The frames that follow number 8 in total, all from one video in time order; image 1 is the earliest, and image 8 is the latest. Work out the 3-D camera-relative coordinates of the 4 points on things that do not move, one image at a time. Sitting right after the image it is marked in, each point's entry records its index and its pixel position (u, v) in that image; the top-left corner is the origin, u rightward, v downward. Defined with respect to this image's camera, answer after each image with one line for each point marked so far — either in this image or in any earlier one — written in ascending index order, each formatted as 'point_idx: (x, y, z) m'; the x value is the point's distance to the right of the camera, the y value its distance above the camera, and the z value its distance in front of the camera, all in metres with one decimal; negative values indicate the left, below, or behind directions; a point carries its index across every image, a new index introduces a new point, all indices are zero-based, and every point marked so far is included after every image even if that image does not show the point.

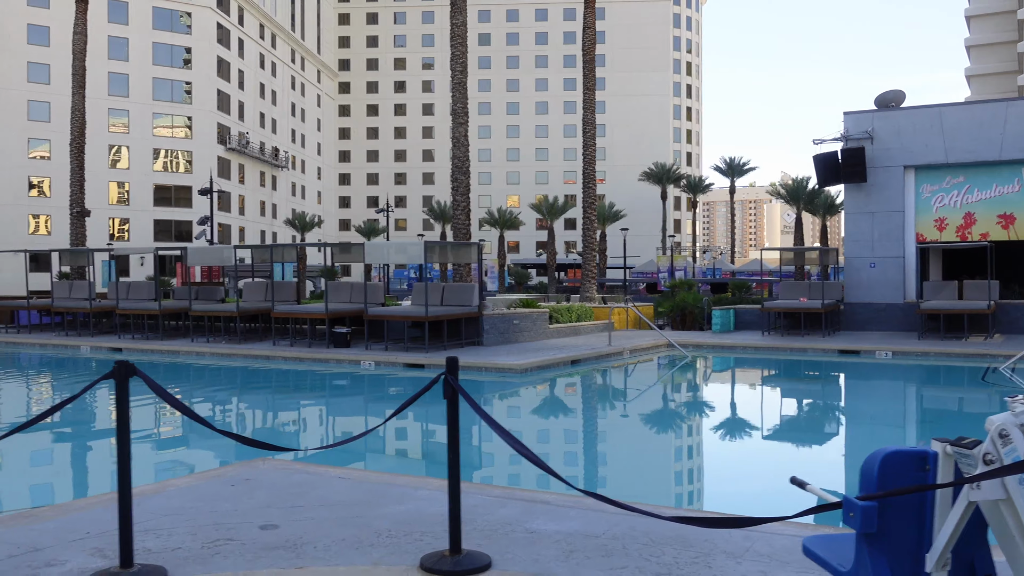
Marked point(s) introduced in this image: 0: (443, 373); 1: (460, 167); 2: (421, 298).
0: (-0.4, -0.5, +4.4) m
1: (-1.2, +2.8, +18.1) m
2: (-1.8, -0.2, +16.6) m
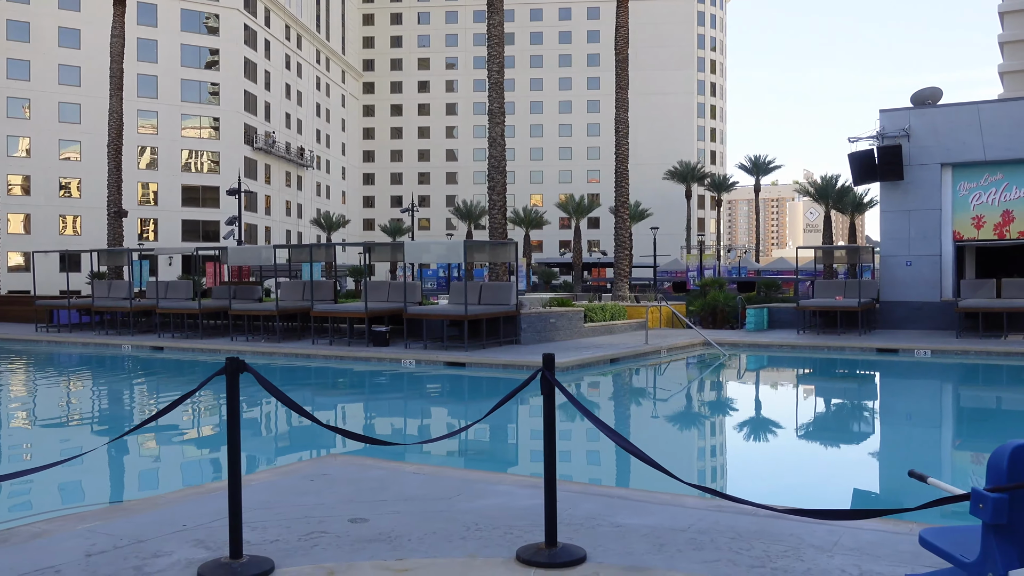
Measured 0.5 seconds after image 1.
0: (+0.2, -0.5, +4.5) m
1: (-0.3, +2.8, +18.2) m
2: (-1.0, -0.2, +16.7) m
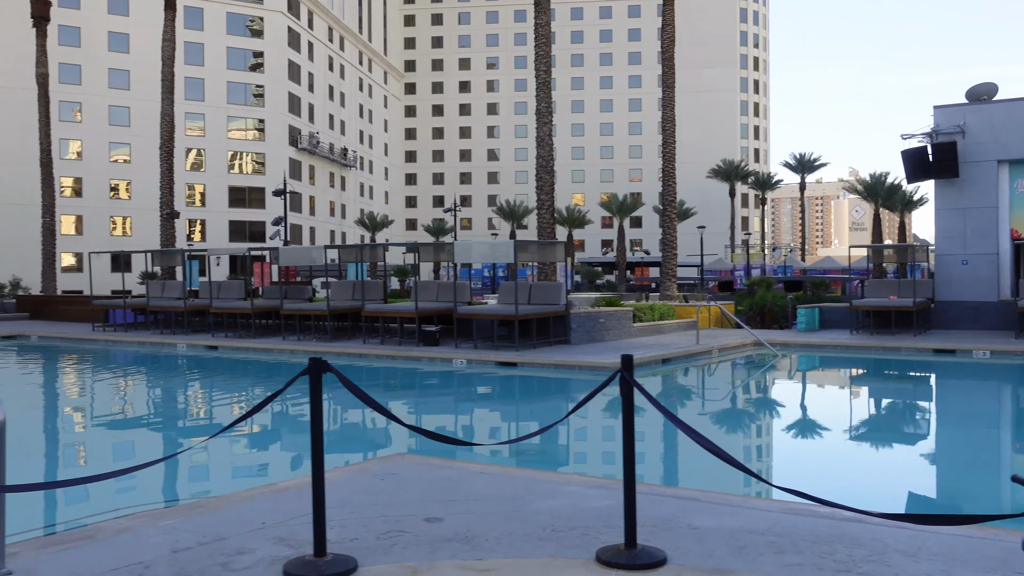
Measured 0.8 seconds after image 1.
0: (+0.6, -0.5, +4.4) m
1: (+0.8, +2.8, +18.2) m
2: (0.0, -0.2, +16.7) m
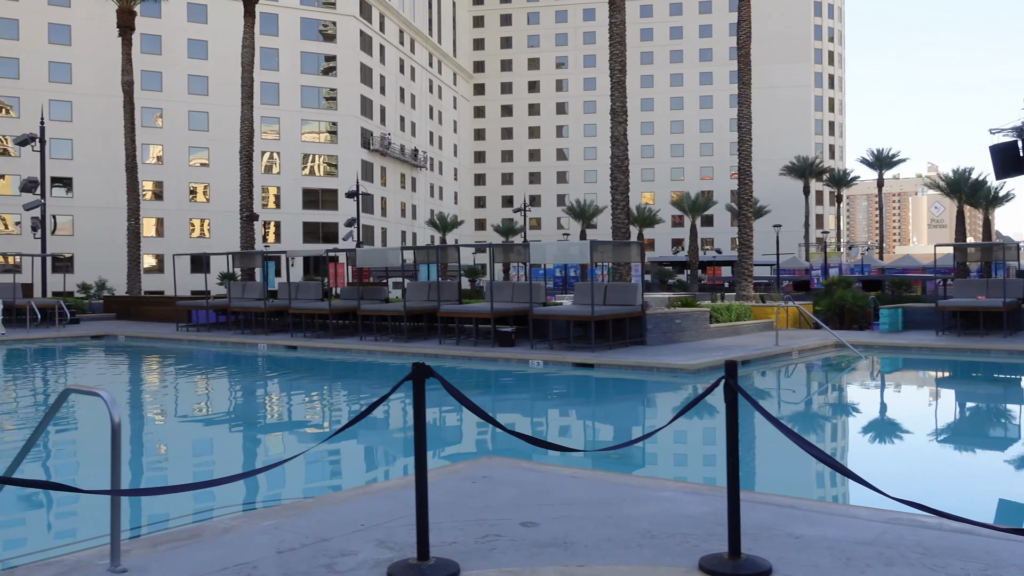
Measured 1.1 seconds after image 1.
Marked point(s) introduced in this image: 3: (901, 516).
0: (+1.1, -0.5, +4.3) m
1: (+2.5, +2.8, +18.0) m
2: (+1.6, -0.2, +16.5) m
3: (+2.7, -1.6, +5.4) m
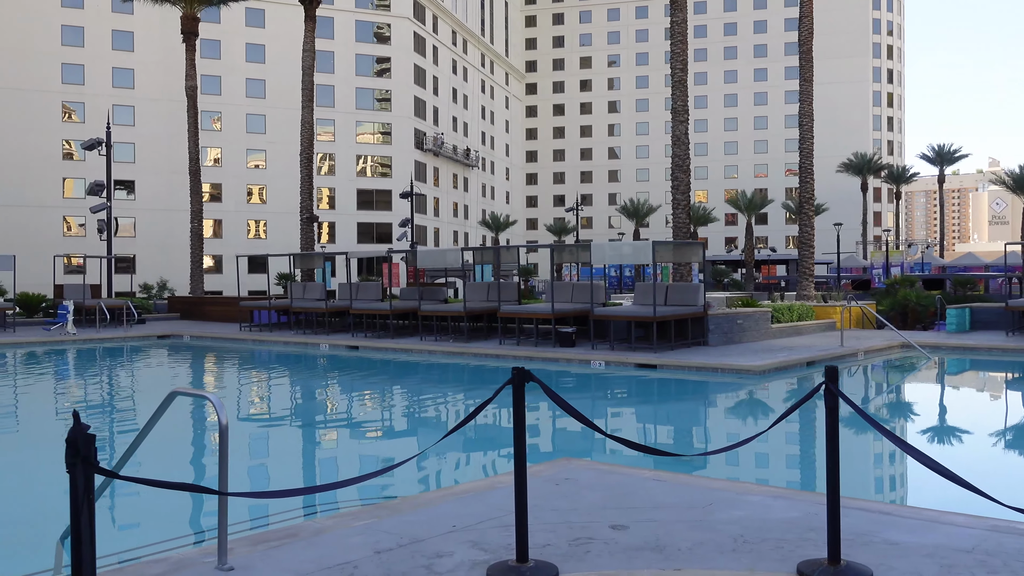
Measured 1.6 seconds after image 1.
0: (+1.6, -0.5, +4.2) m
1: (+3.8, +2.8, +17.8) m
2: (+2.8, -0.2, +16.4) m
3: (+3.3, -1.6, +5.2) m
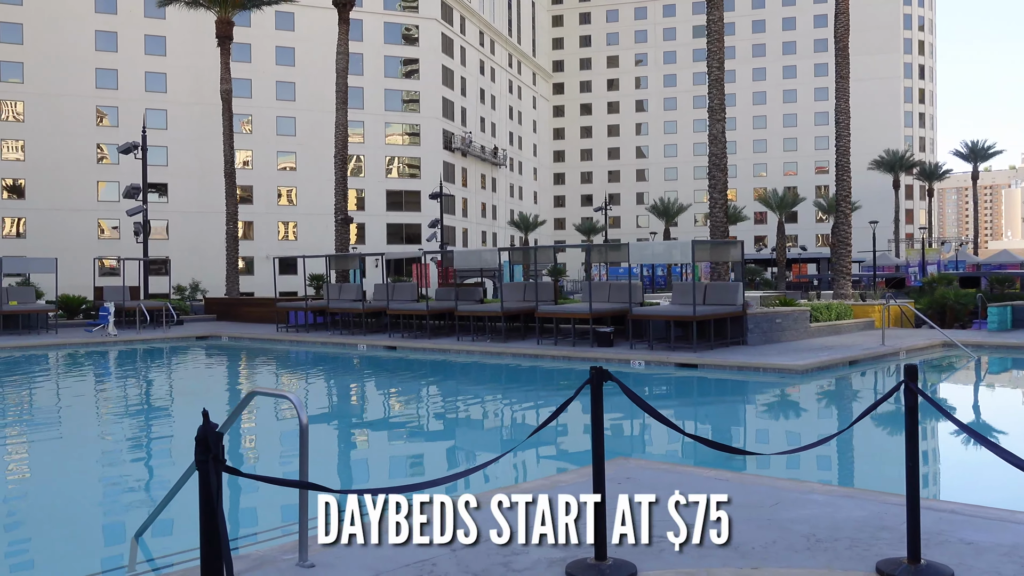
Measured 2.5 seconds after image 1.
0: (+2.0, -0.5, +4.2) m
1: (+4.6, +2.8, +17.7) m
2: (+3.6, -0.2, +16.3) m
3: (+3.7, -1.6, +5.2) m
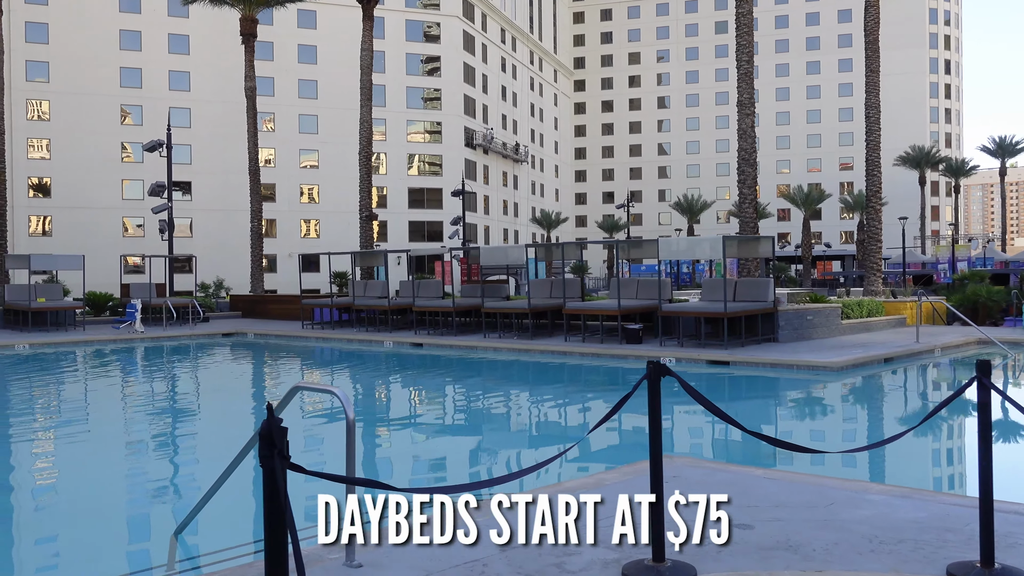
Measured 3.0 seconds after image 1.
0: (+2.3, -0.4, +4.0) m
1: (+5.2, +2.9, +17.4) m
2: (+4.2, -0.1, +16.1) m
3: (+4.0, -1.5, +4.9) m
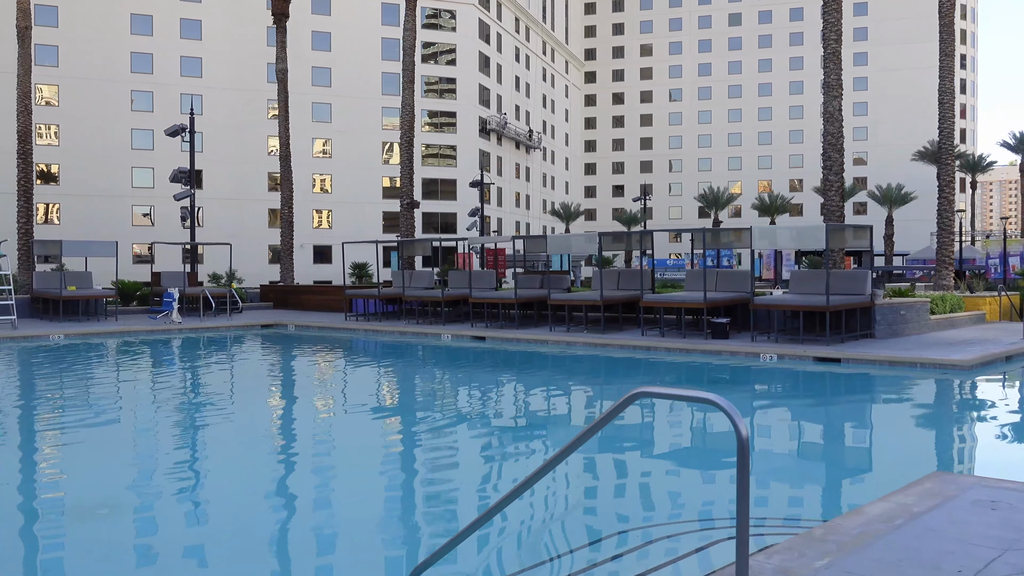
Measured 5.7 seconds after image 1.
0: (+3.9, -0.4, +3.0) m
1: (+6.7, +3.0, +16.4) m
2: (+5.7, 0.0, +15.1) m
3: (+5.6, -1.5, +4.0) m
